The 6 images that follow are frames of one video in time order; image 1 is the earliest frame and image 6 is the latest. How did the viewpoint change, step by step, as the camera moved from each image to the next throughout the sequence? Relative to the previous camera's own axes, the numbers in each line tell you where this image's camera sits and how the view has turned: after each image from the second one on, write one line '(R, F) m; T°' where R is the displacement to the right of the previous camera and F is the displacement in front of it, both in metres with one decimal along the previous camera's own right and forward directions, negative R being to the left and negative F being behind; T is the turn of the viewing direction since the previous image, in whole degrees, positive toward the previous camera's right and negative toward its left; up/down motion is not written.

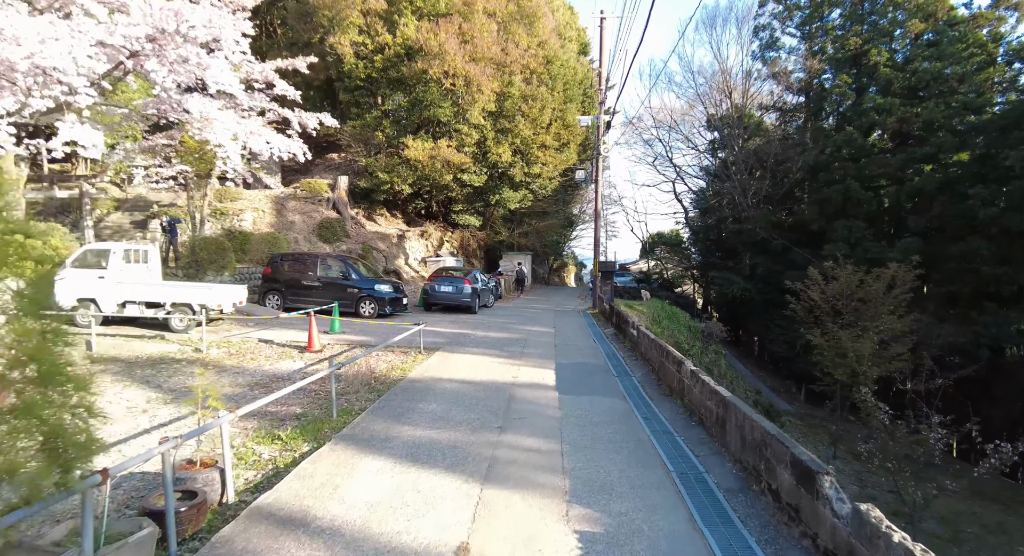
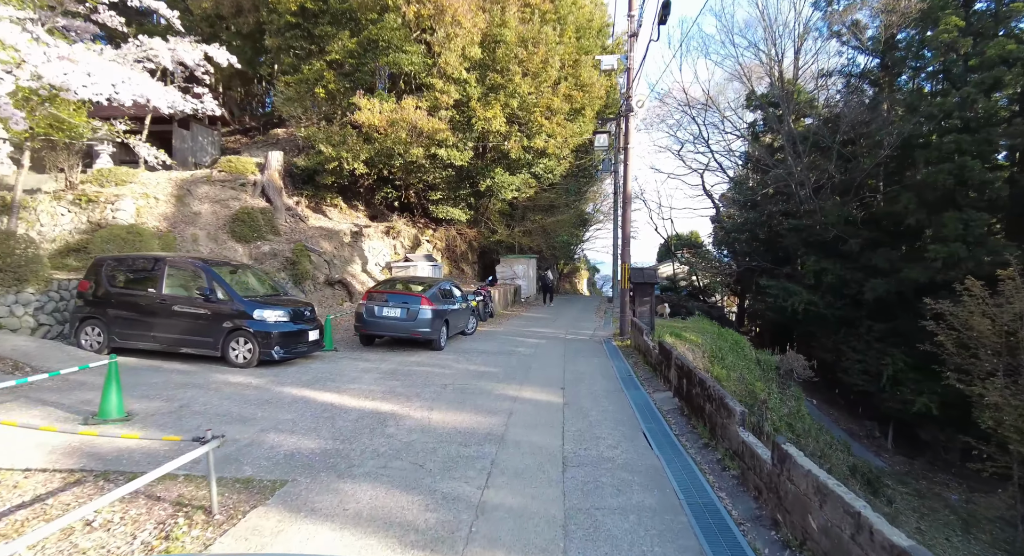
(+0.5, +5.4) m; -1°
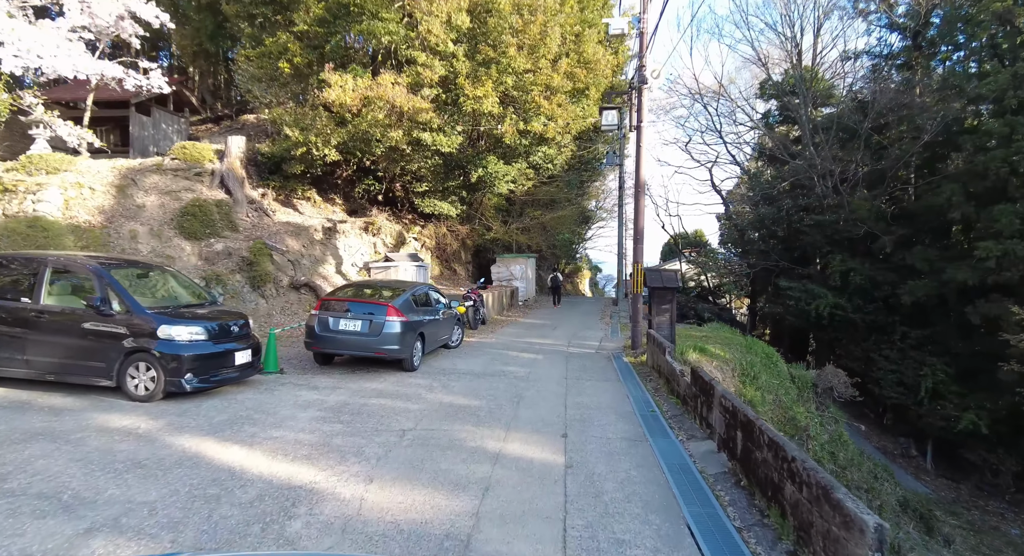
(+0.2, +1.8) m; 0°
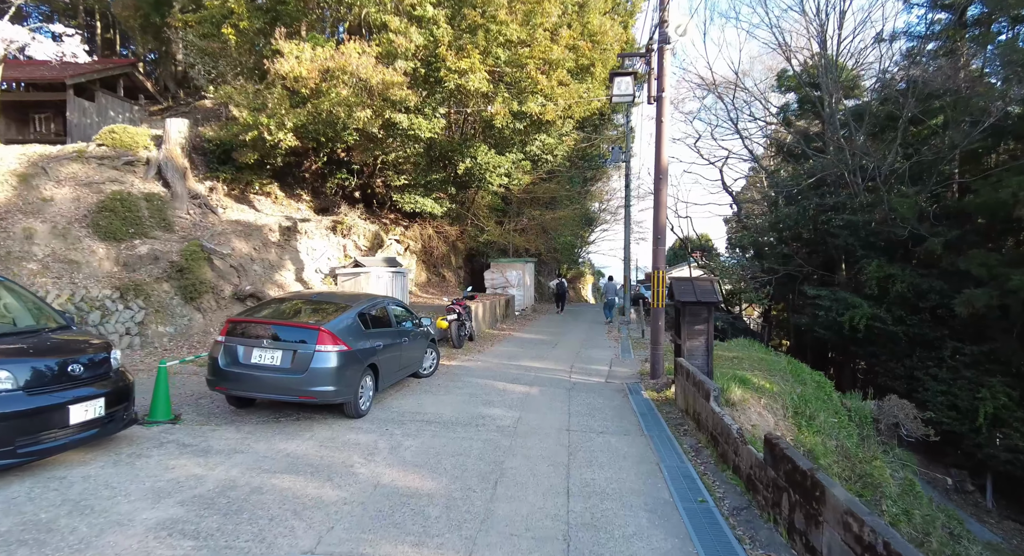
(+0.2, +2.1) m; 0°
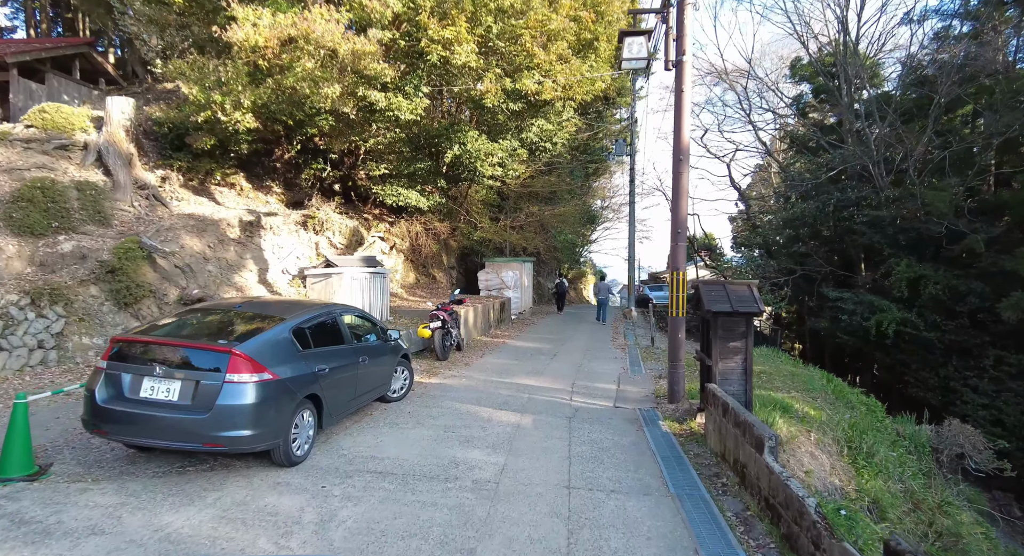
(+0.2, +1.4) m; 0°
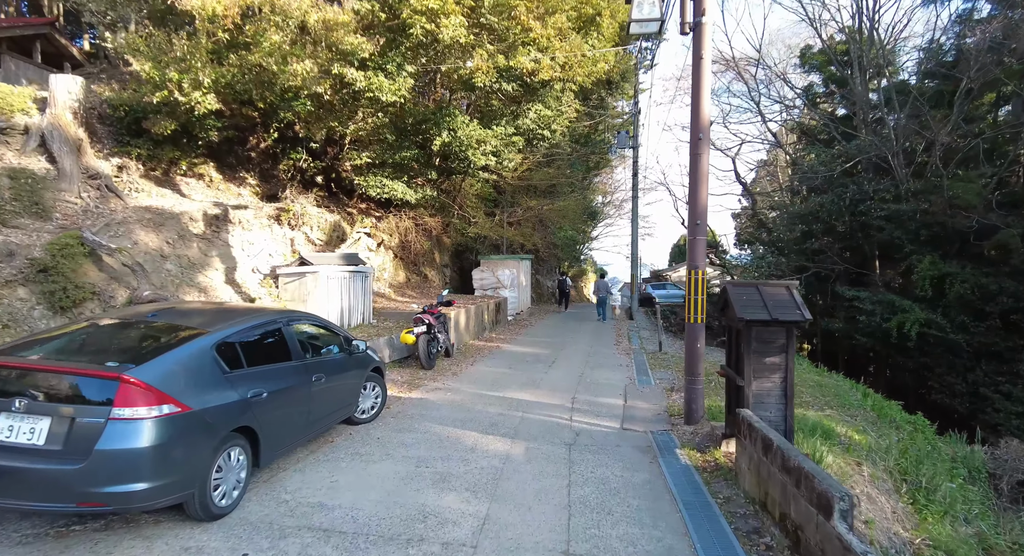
(+0.1, +1.0) m; 0°
